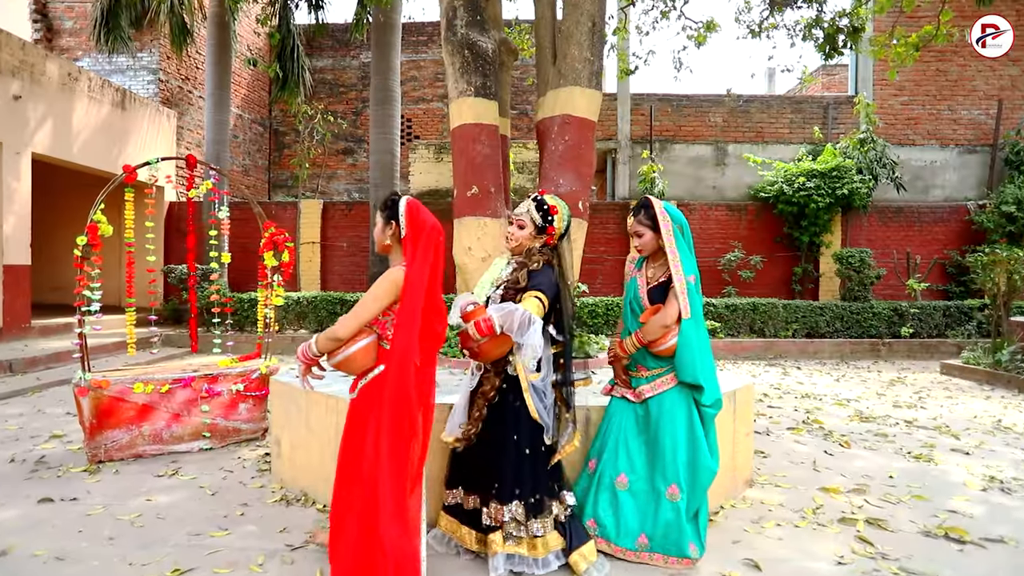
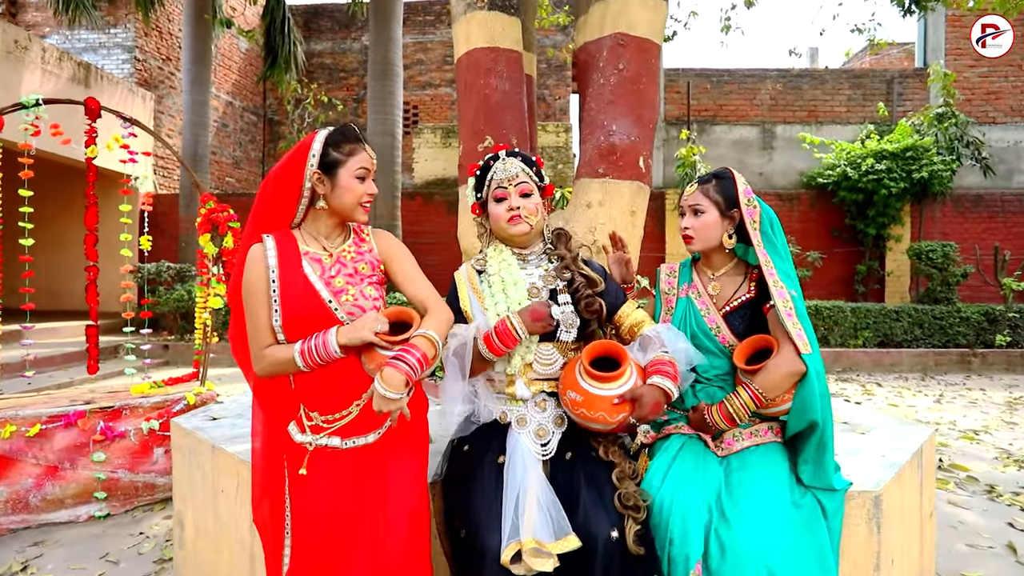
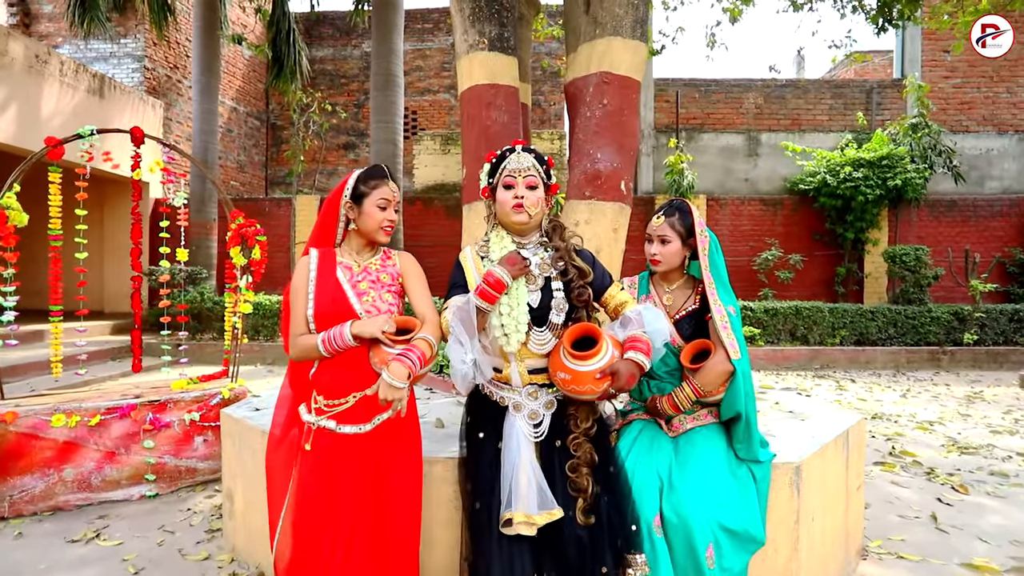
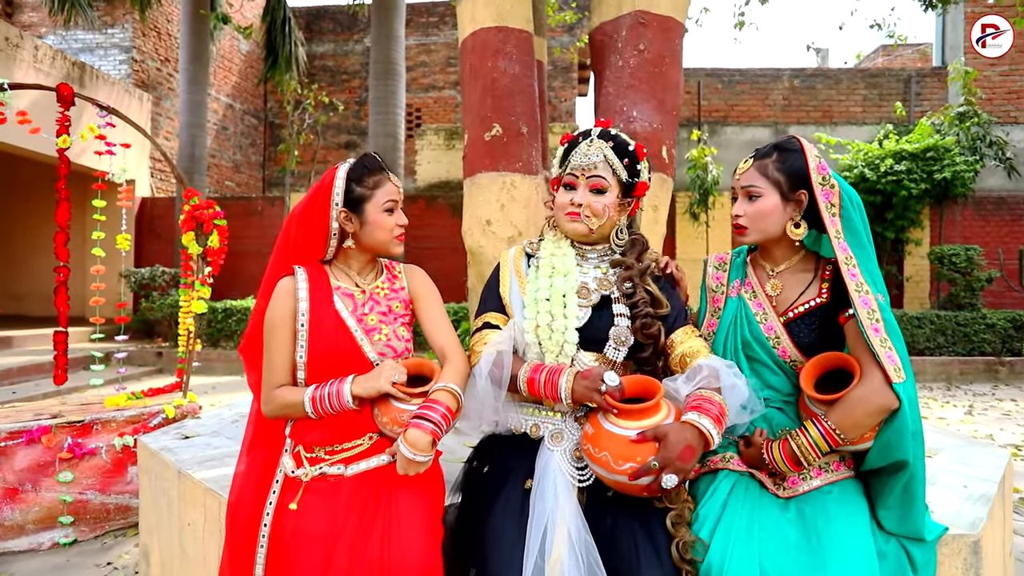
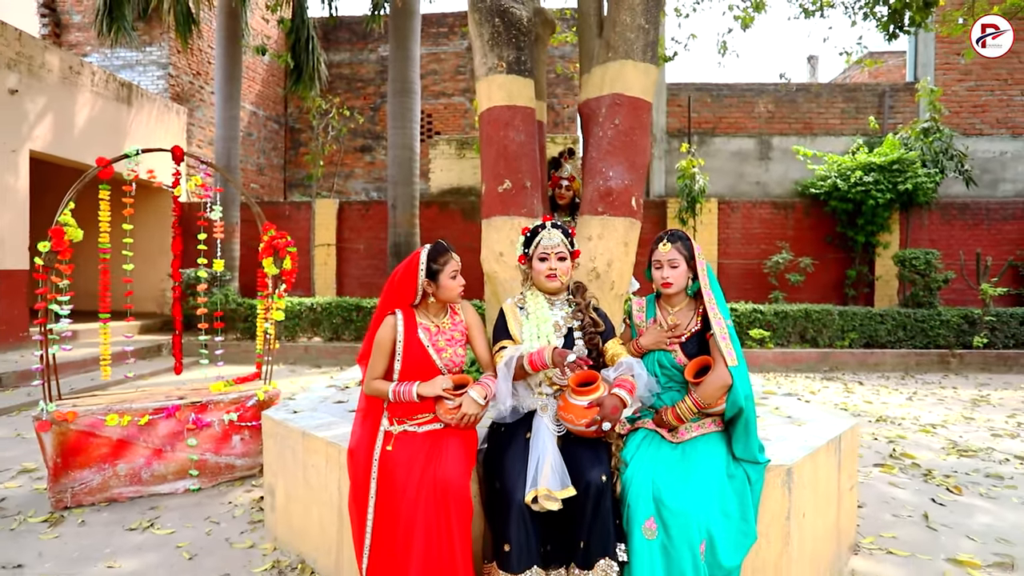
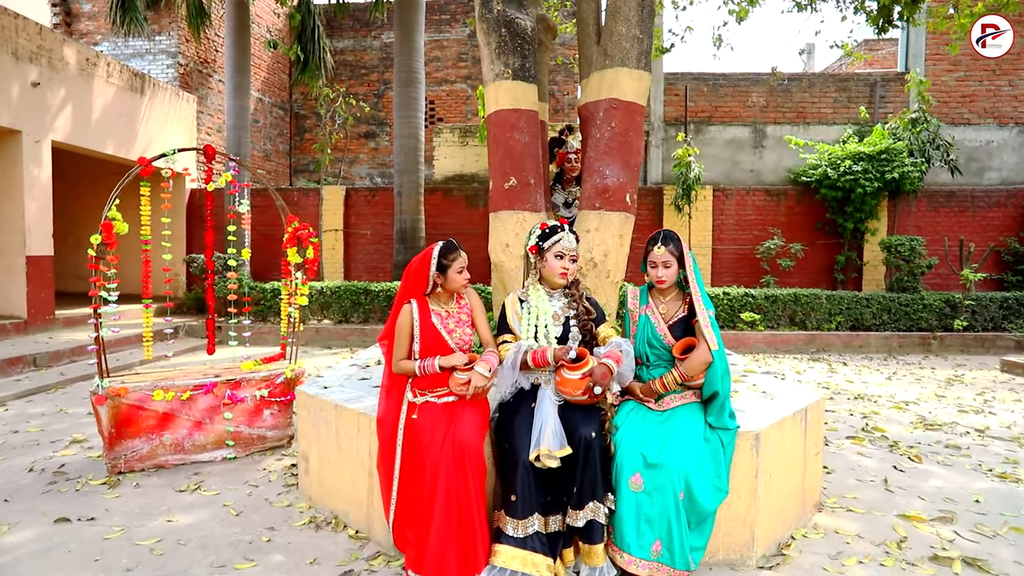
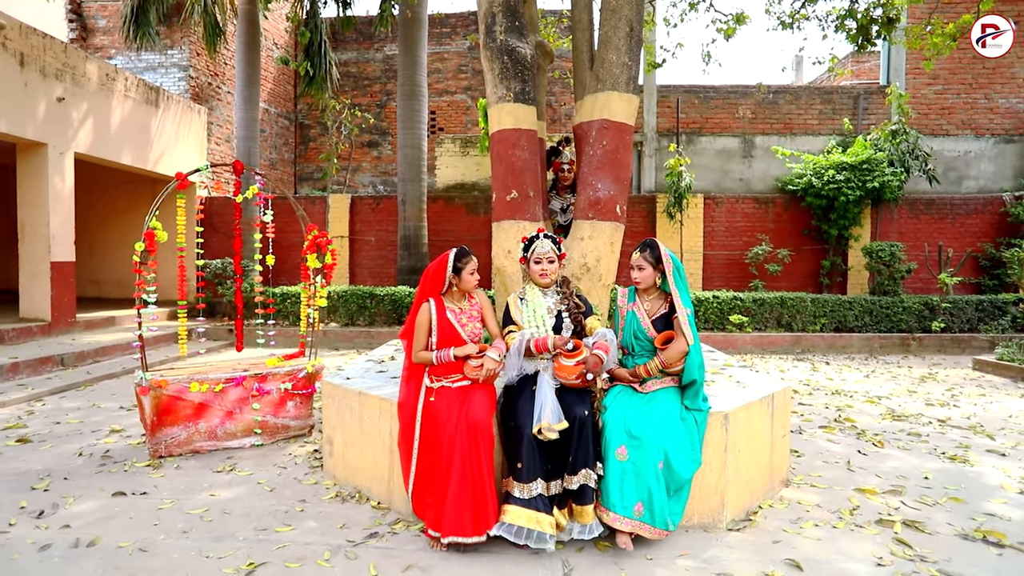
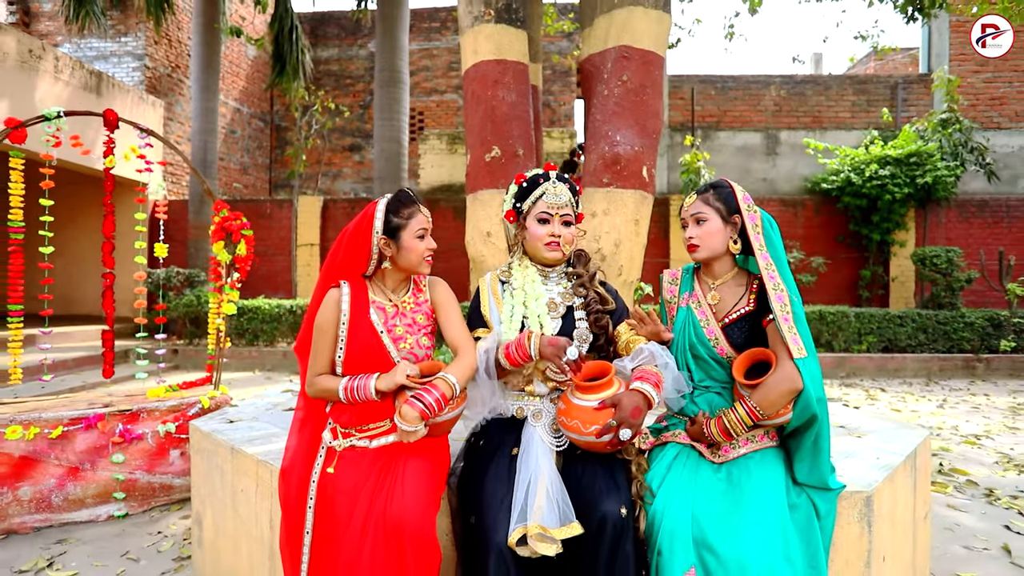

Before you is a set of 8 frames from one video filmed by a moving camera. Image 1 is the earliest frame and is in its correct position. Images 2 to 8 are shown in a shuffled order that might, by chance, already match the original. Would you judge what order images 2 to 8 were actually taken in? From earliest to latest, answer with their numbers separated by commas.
3, 2, 4, 8, 5, 7, 6
